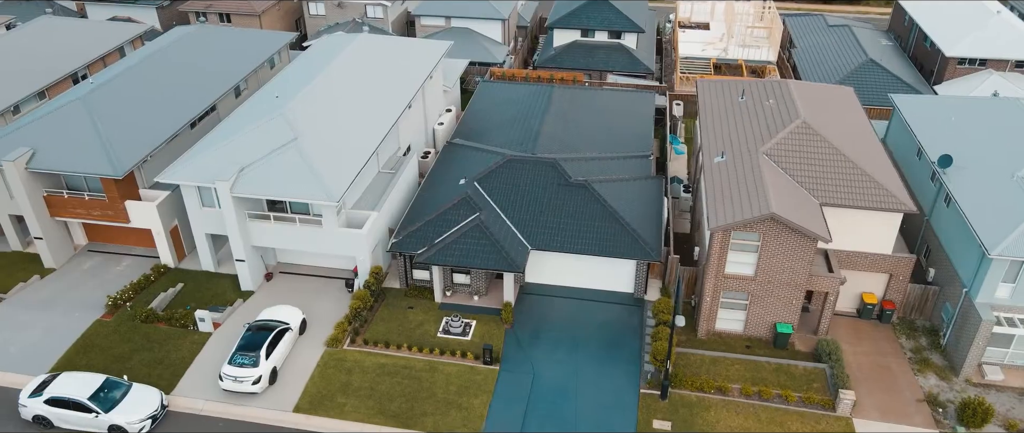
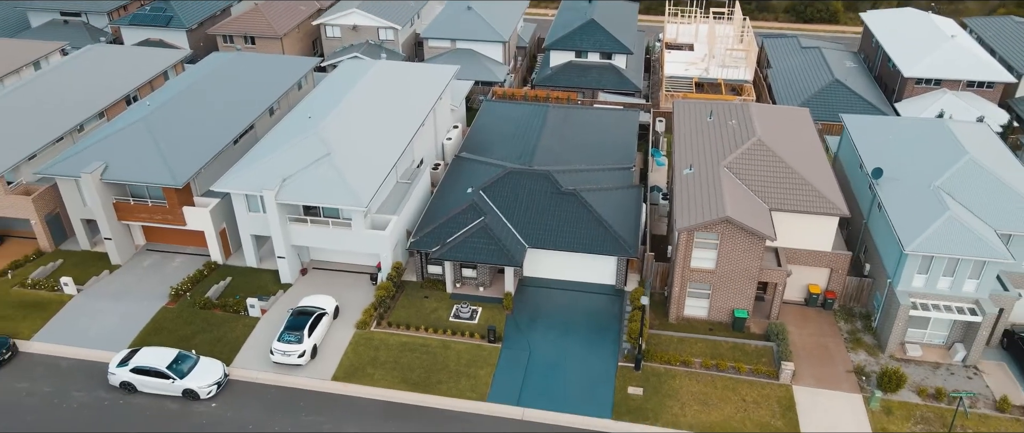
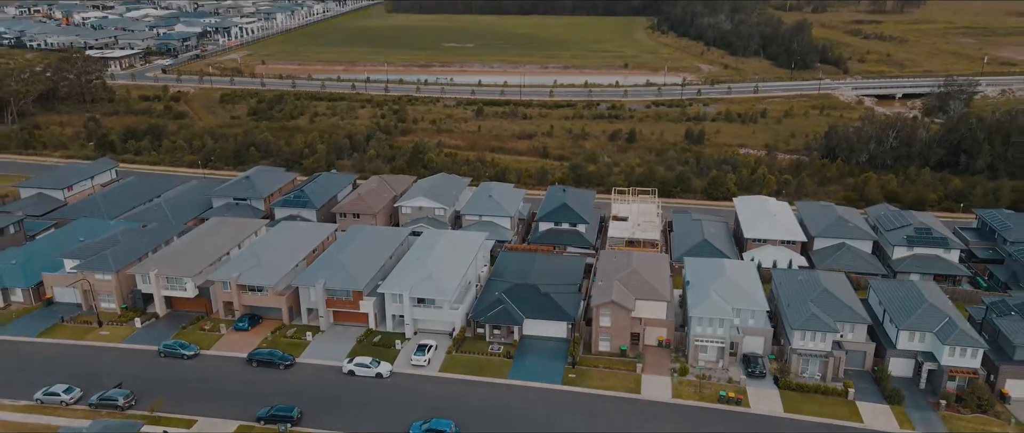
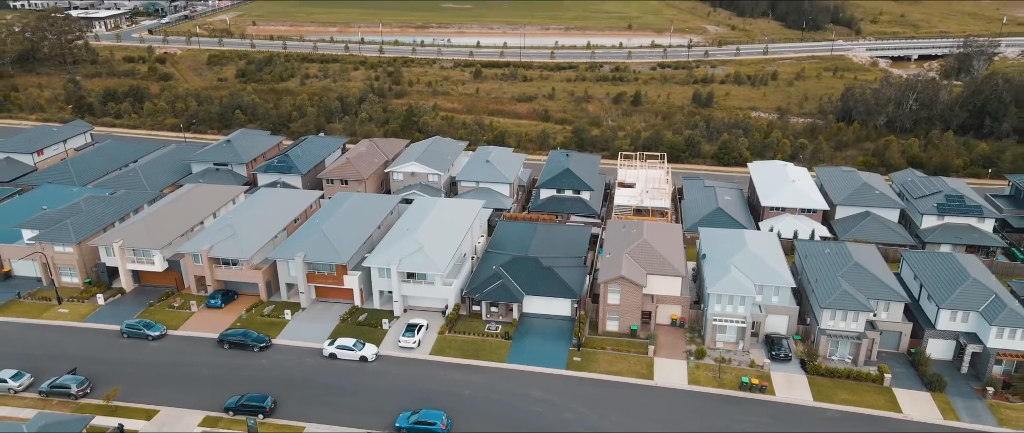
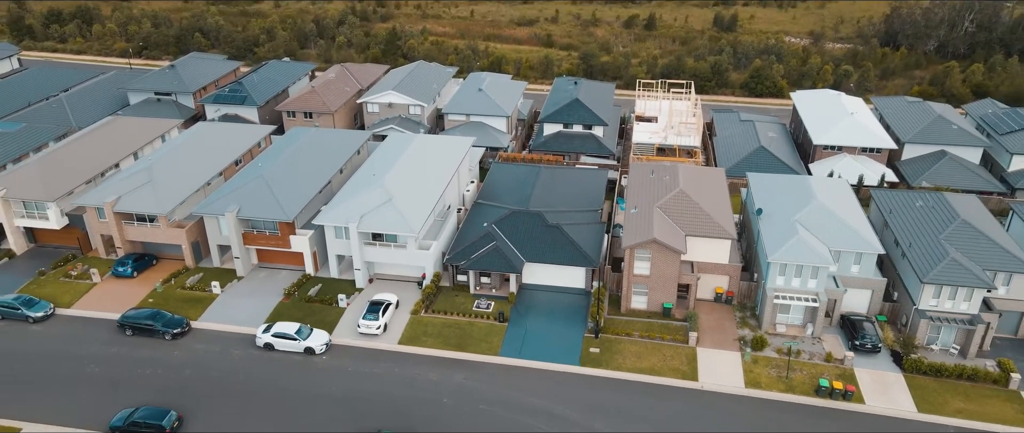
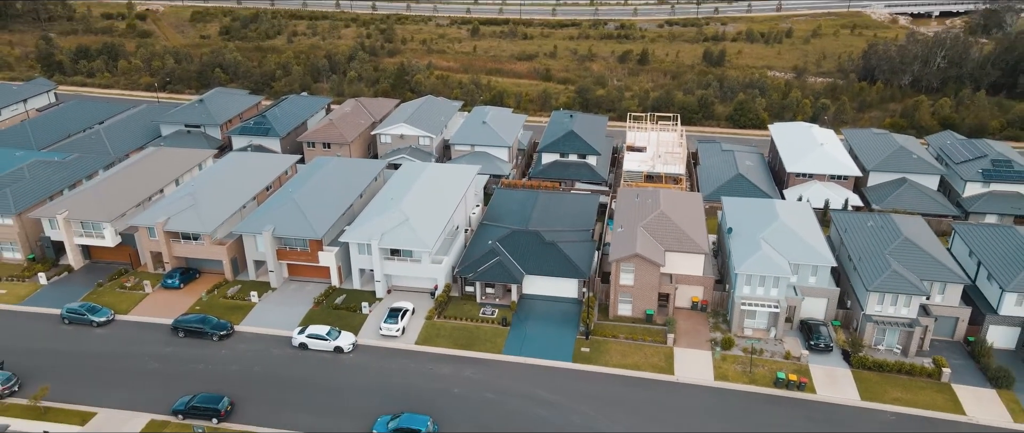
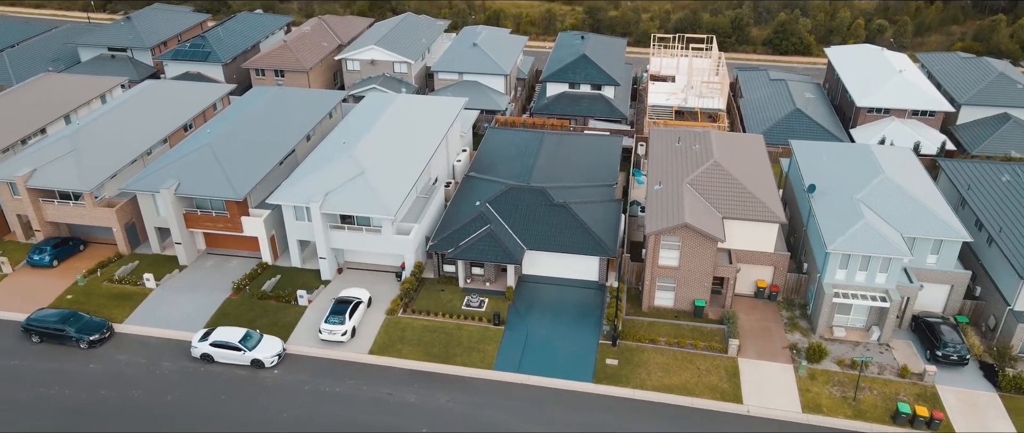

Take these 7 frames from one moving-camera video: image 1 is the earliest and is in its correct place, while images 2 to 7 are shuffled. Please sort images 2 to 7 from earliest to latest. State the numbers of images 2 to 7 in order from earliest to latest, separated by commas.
2, 7, 5, 6, 4, 3
